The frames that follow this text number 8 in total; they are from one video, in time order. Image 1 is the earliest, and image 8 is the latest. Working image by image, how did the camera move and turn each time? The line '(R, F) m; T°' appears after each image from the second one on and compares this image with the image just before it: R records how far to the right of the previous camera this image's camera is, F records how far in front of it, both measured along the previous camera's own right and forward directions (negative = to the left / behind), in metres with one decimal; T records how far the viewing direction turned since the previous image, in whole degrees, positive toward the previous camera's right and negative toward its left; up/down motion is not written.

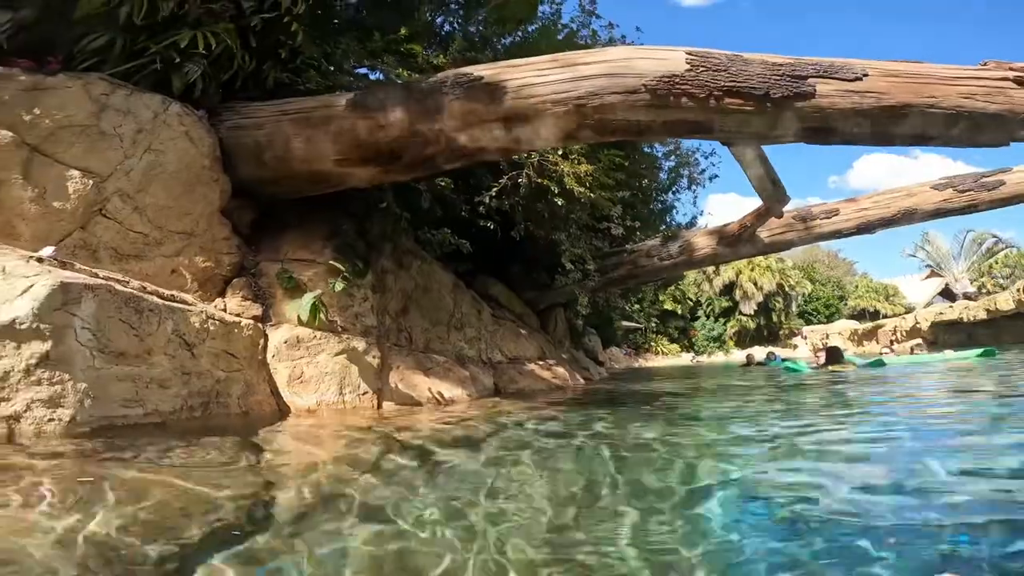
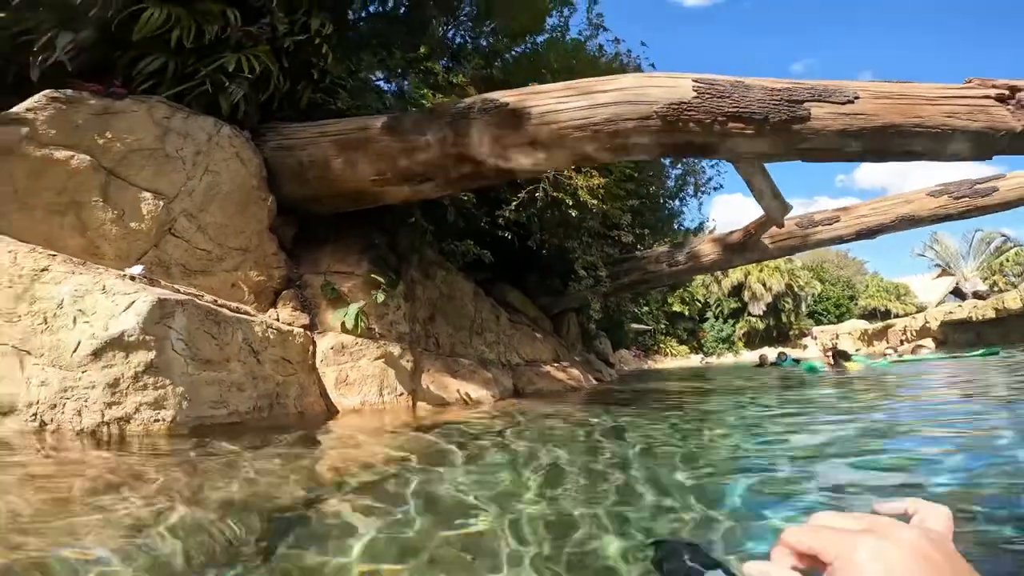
(-0.1, -0.5) m; -1°
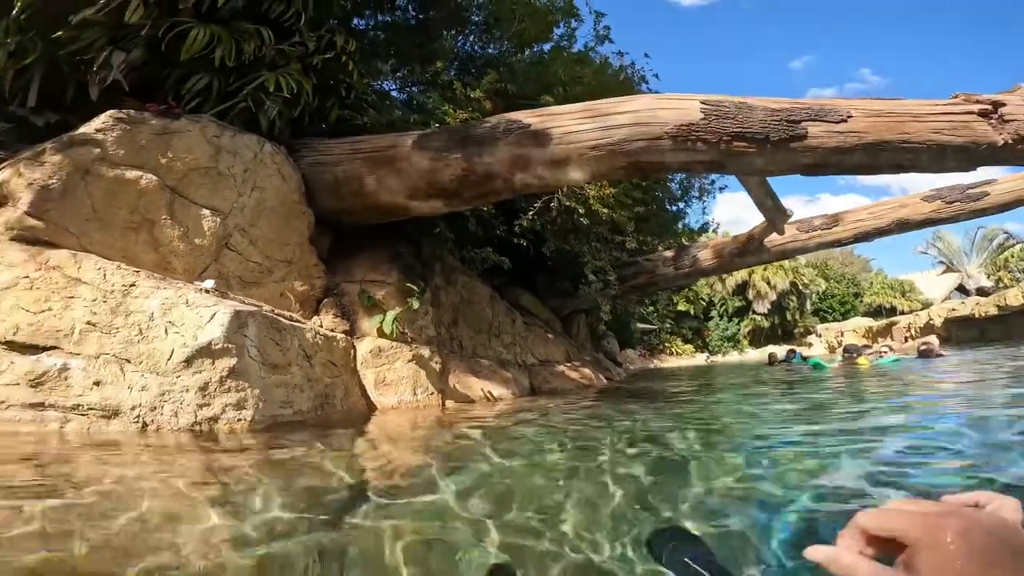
(-0.2, -0.5) m; 0°
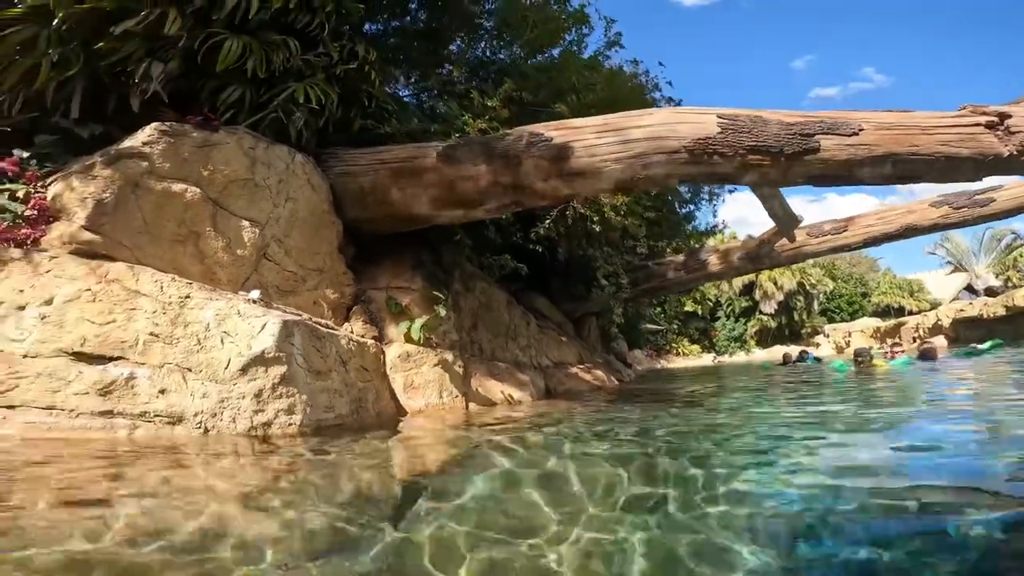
(-0.1, -0.3) m; -1°
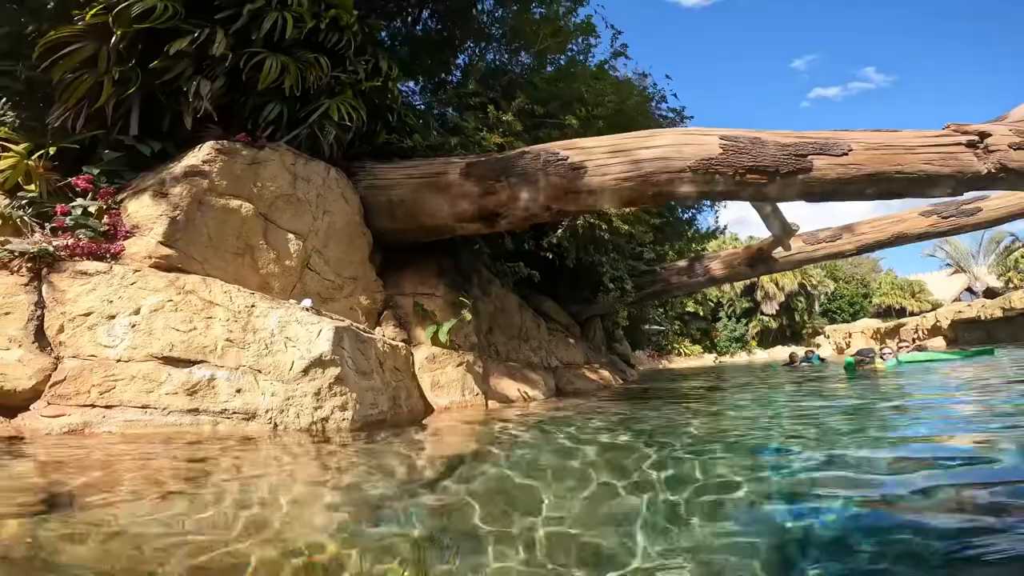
(-0.2, -0.6) m; 0°
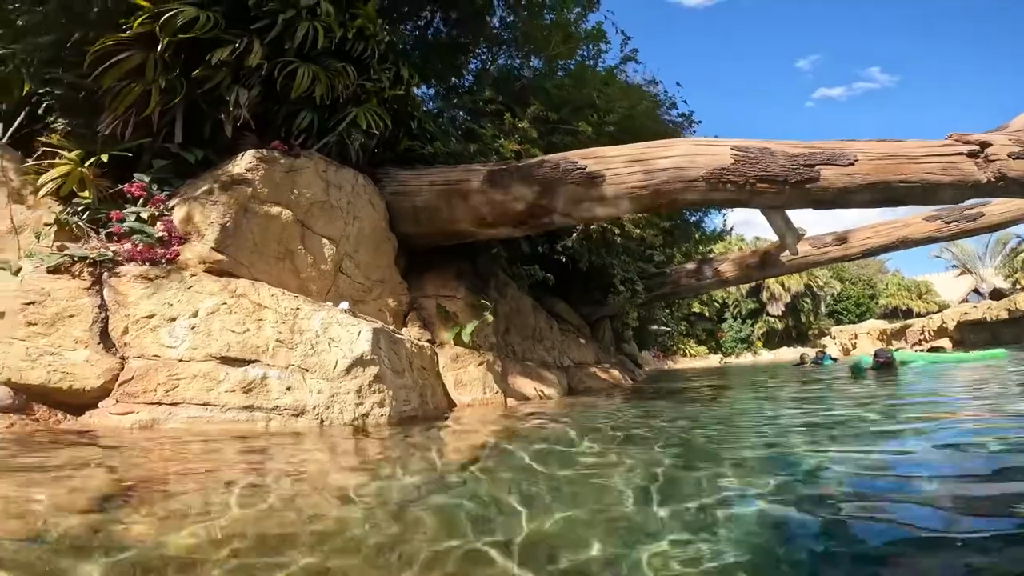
(-0.2, -0.3) m; 0°
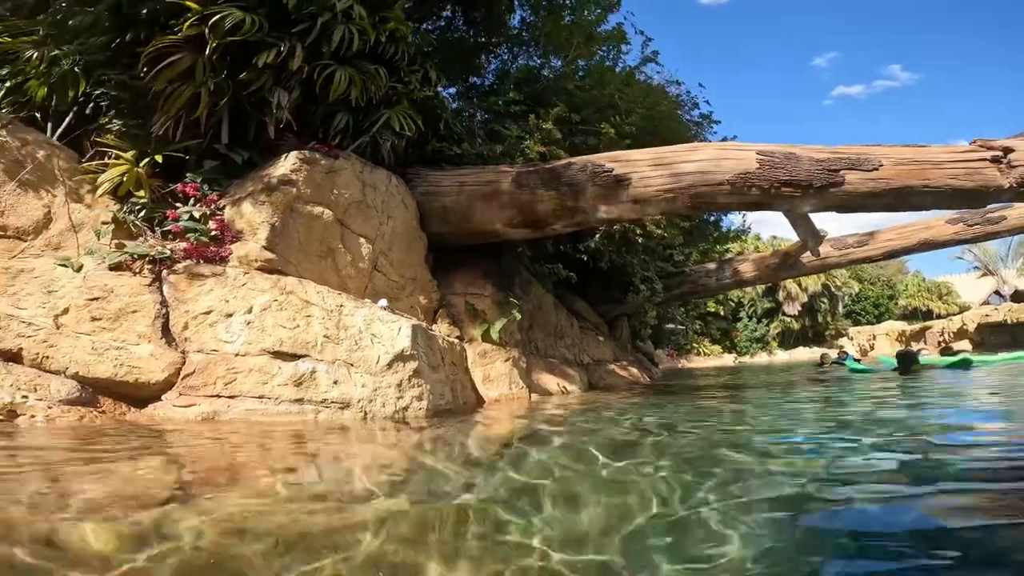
(-0.2, -0.2) m; -1°
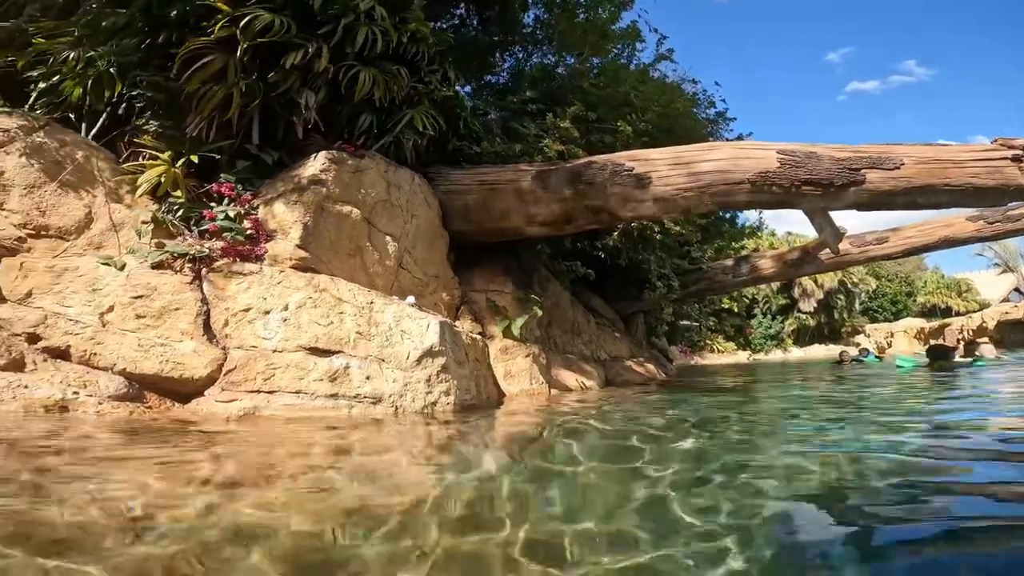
(-0.1, -0.1) m; -1°
